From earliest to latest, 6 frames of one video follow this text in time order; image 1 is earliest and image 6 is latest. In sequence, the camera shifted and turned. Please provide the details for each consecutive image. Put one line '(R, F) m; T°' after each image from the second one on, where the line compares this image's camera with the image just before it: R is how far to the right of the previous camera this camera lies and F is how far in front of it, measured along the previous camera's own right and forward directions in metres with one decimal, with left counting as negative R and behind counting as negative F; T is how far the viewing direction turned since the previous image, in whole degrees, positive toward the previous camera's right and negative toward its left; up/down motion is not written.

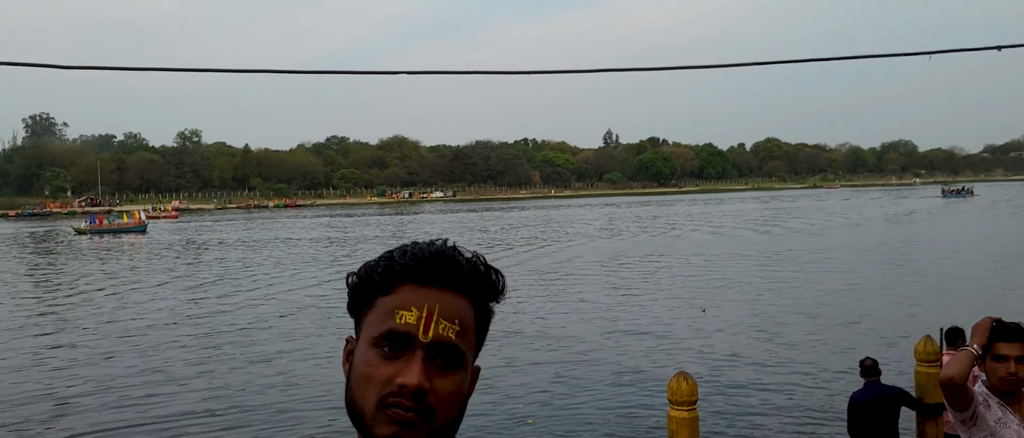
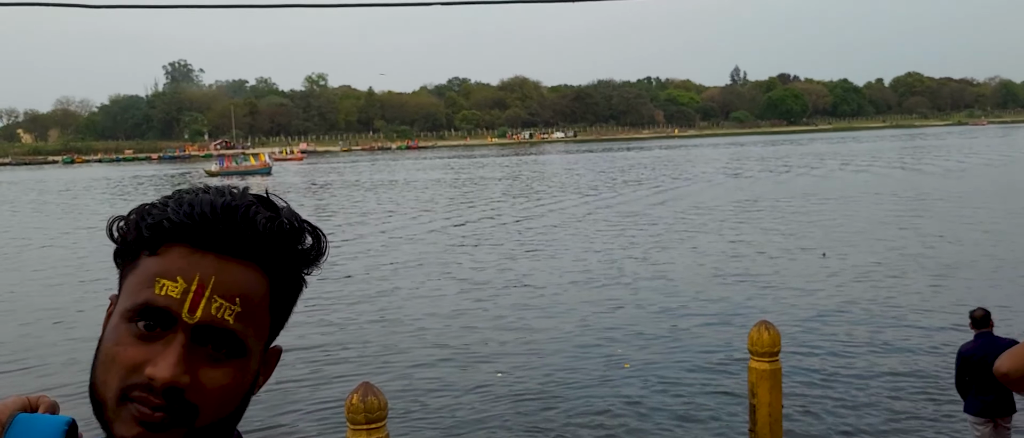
(+0.3, +0.6) m; -8°
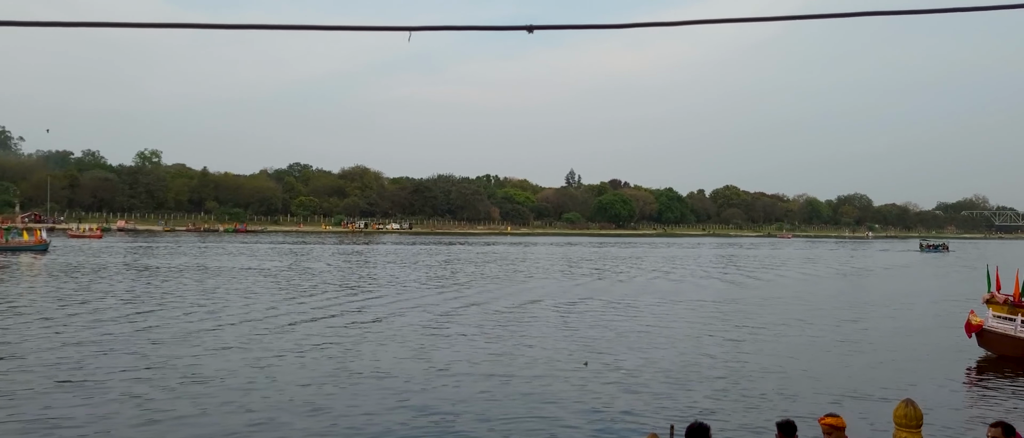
(+2.7, +0.6) m; +8°
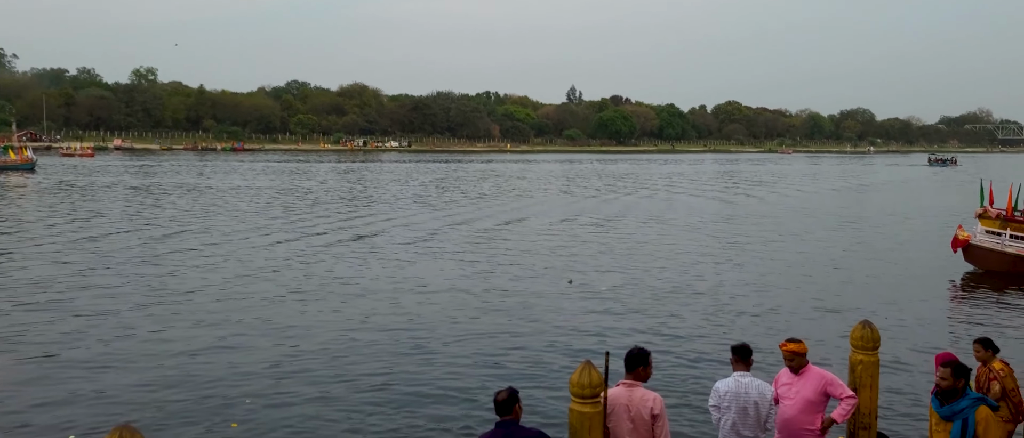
(+0.6, +0.4) m; -1°
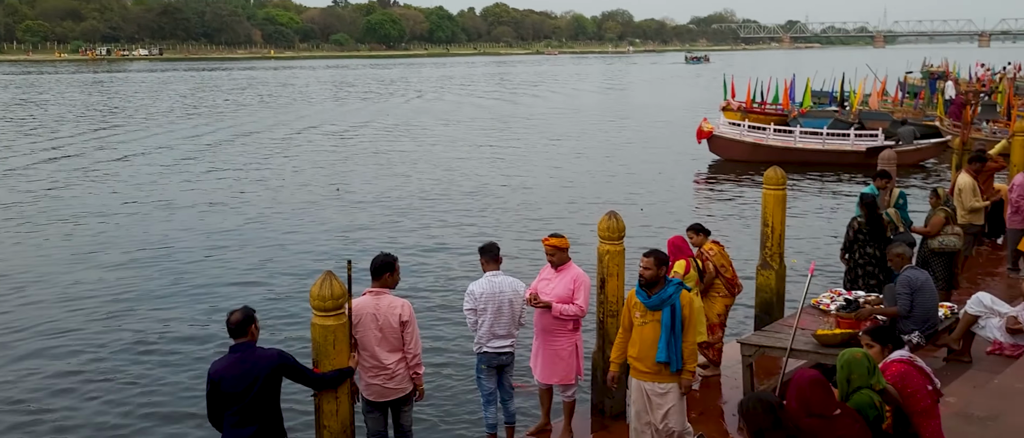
(+0.4, +0.3) m; +14°
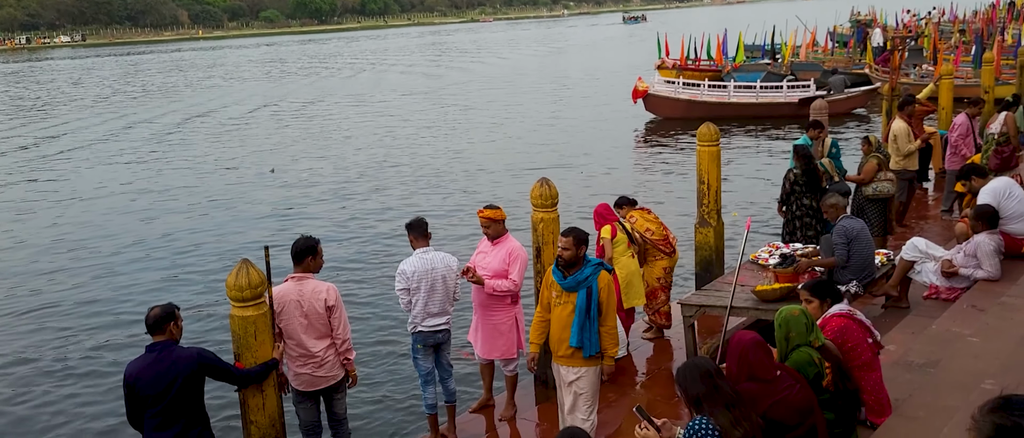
(+0.2, +0.3) m; +3°
